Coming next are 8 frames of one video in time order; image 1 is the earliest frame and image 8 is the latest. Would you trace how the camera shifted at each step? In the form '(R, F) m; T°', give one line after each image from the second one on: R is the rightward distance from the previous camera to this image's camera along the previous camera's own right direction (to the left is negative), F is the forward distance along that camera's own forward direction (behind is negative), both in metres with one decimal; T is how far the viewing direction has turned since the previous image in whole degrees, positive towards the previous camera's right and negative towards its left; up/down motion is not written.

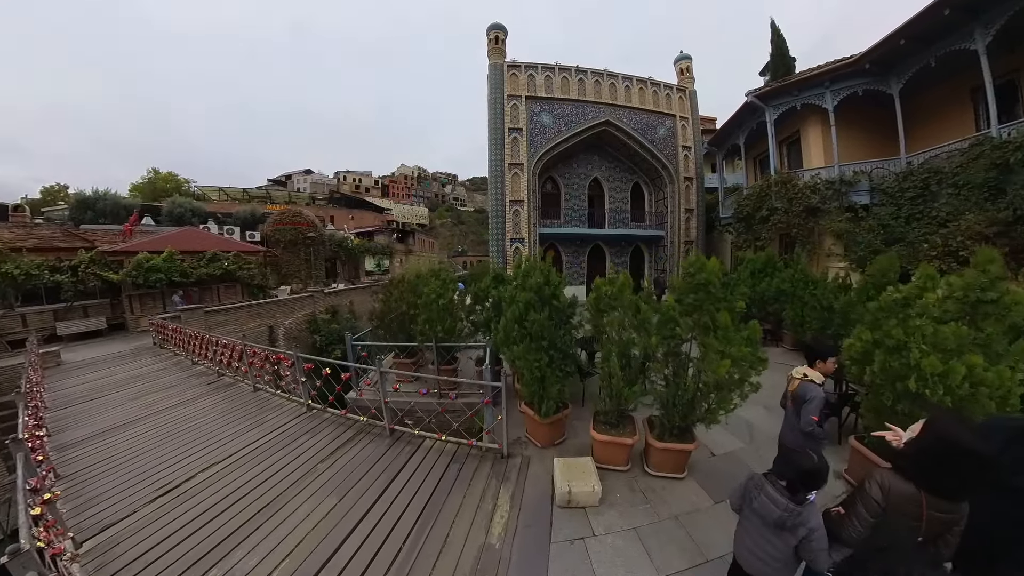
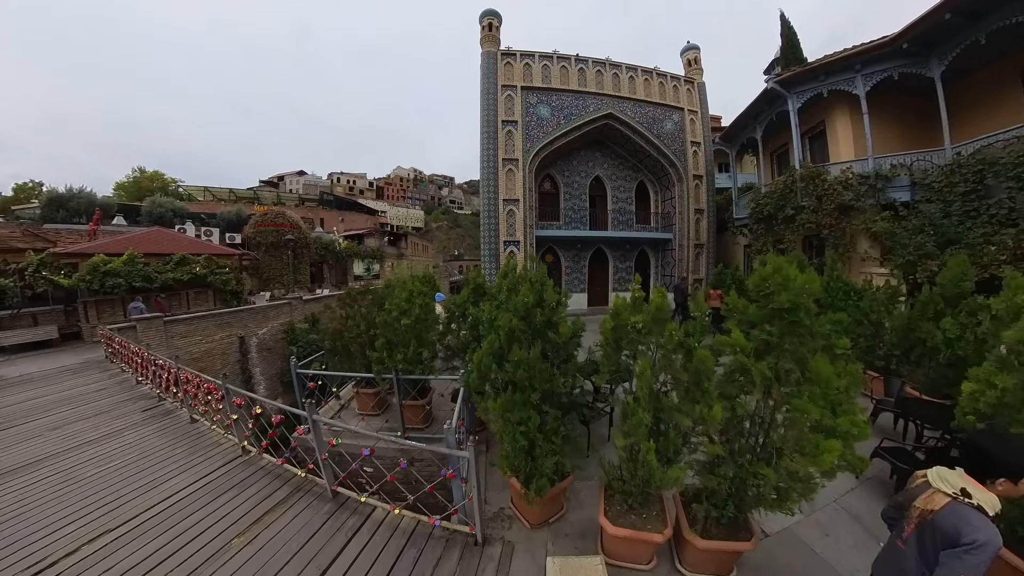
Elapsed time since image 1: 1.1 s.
(+0.2, +1.4) m; 0°
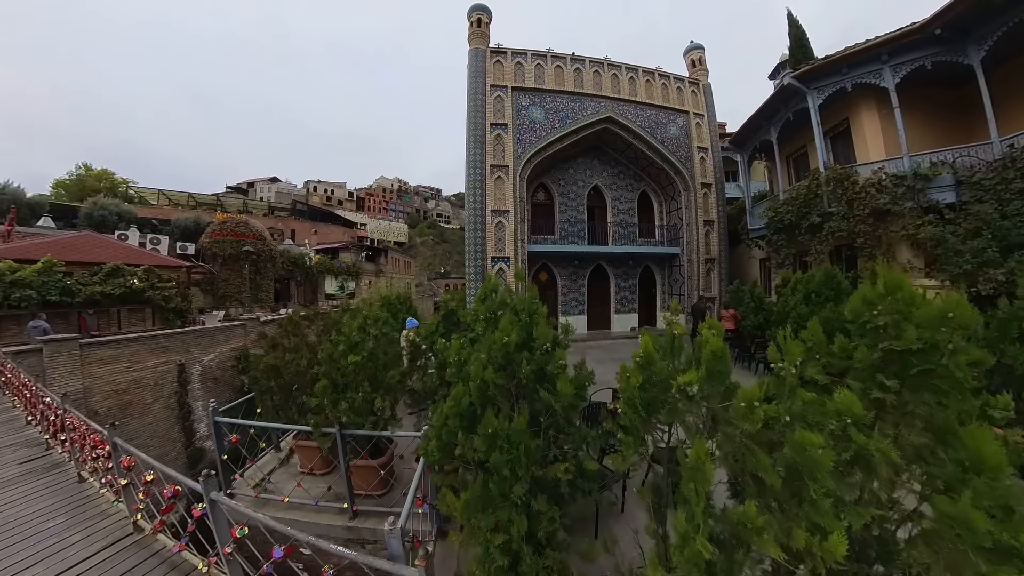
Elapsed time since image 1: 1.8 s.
(+0.1, +1.4) m; 0°
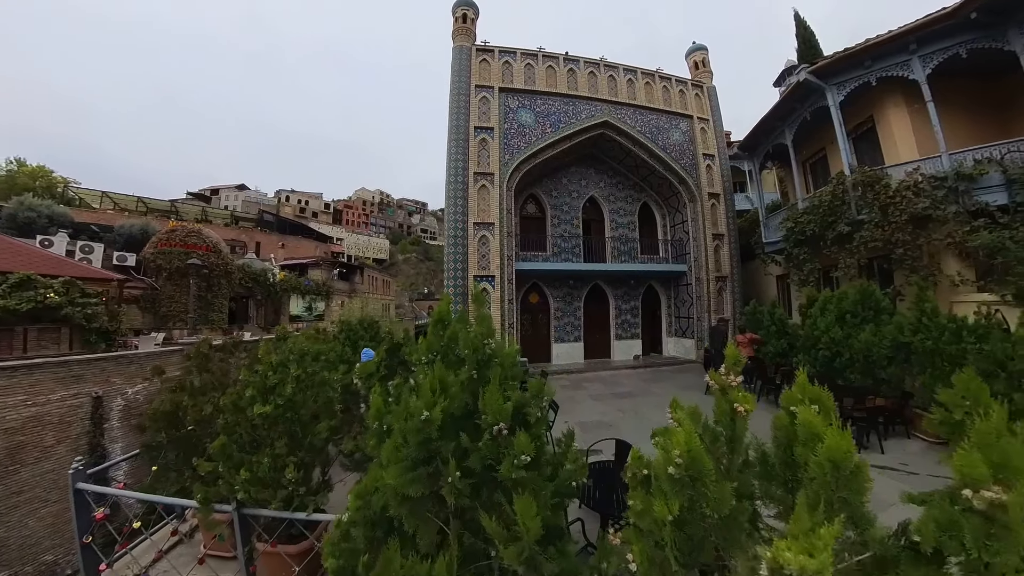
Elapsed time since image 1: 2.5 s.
(+0.2, +1.2) m; 0°
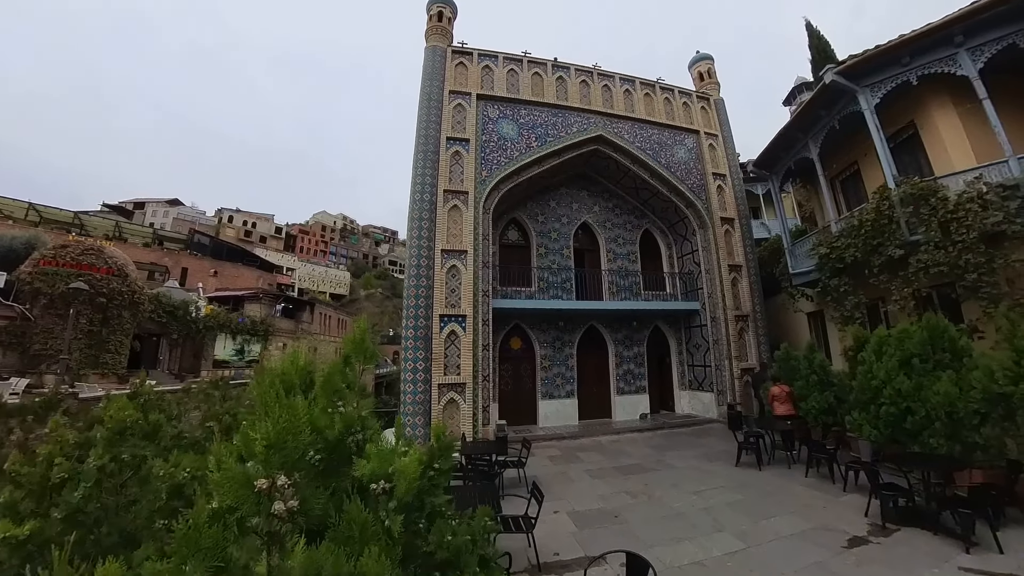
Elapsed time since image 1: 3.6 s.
(+0.2, +1.8) m; +1°
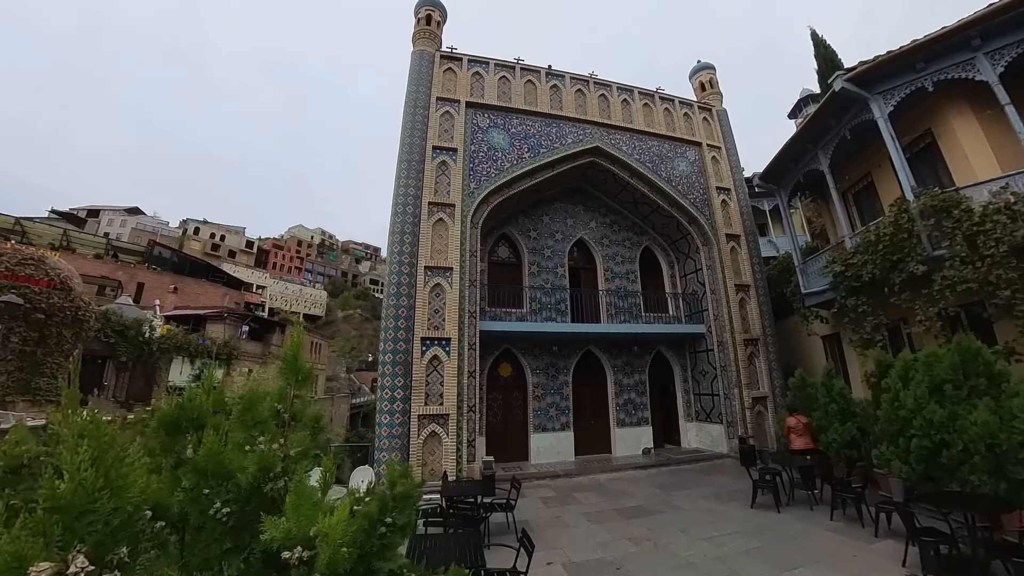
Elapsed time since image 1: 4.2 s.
(0.0, +0.7) m; +1°
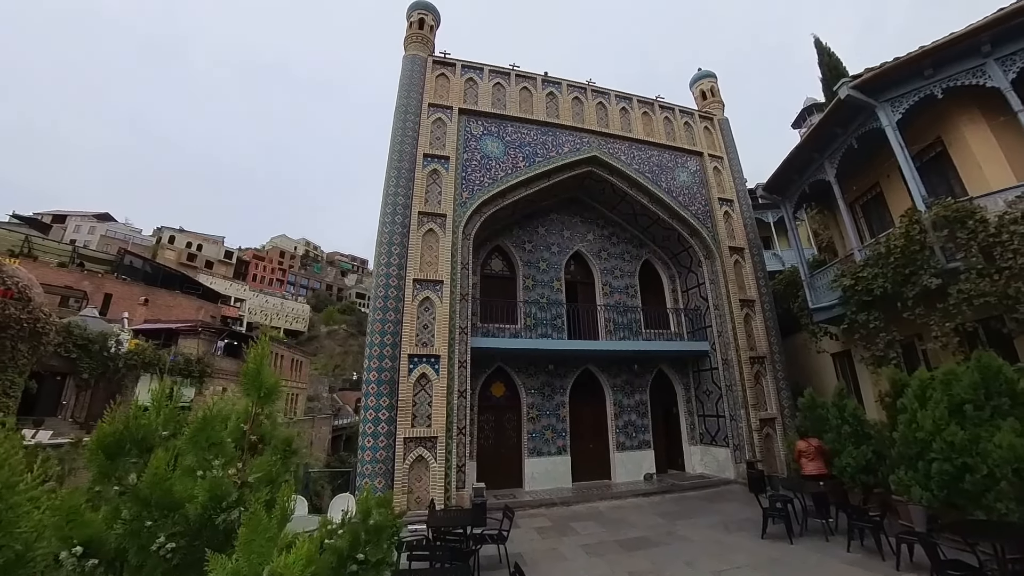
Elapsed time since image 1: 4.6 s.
(0.0, +0.4) m; +1°
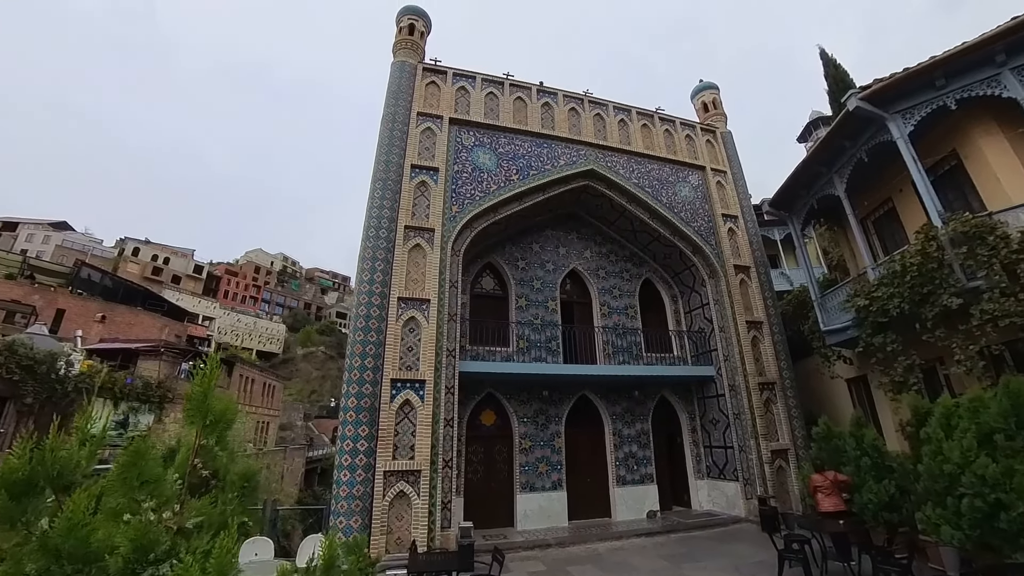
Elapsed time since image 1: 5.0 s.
(0.0, +0.5) m; +1°
